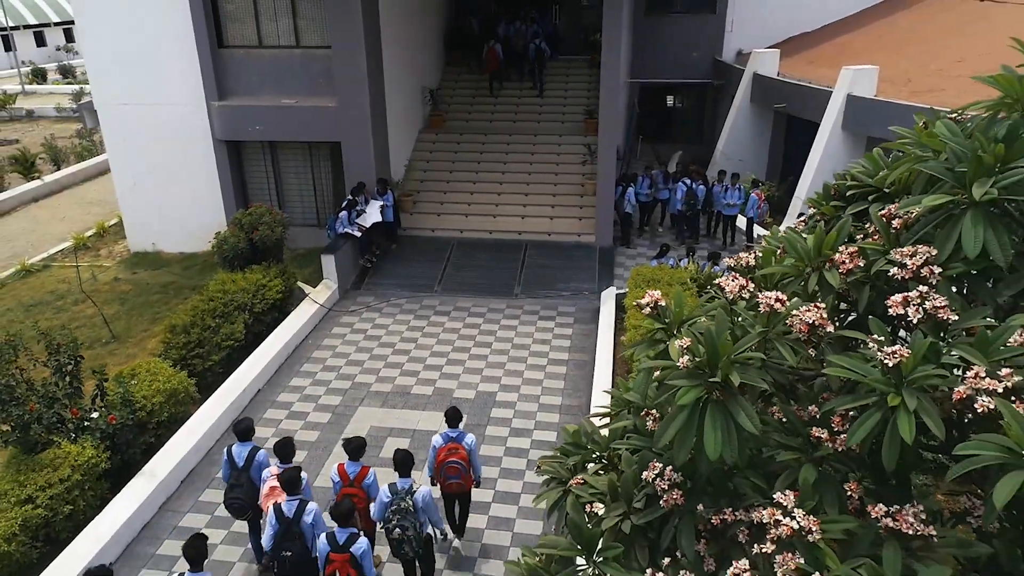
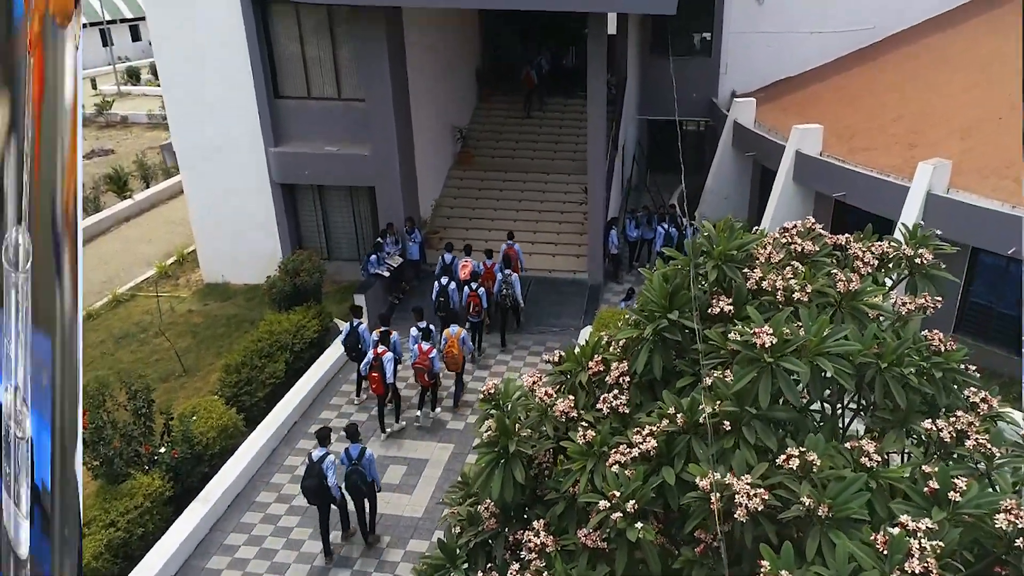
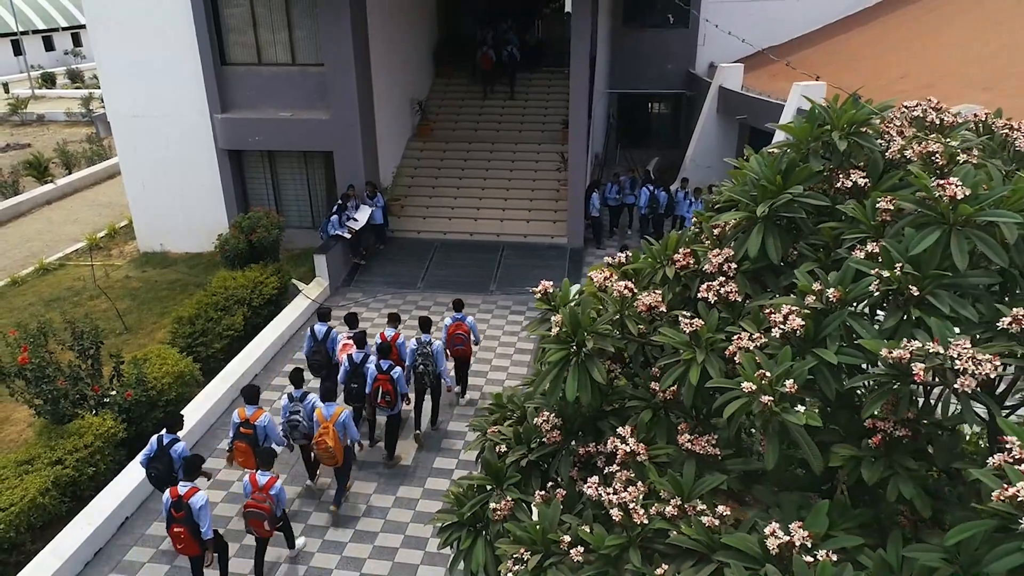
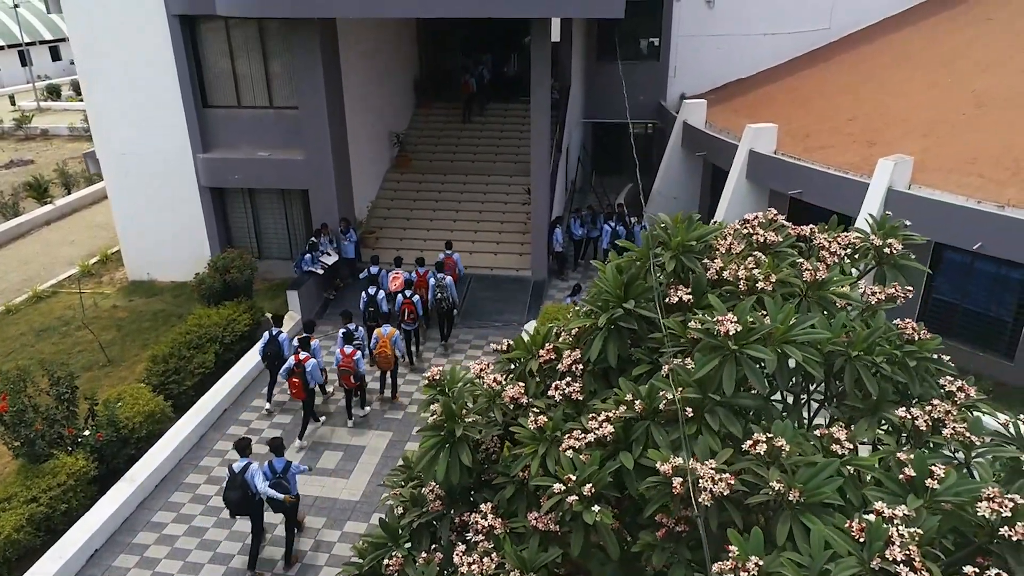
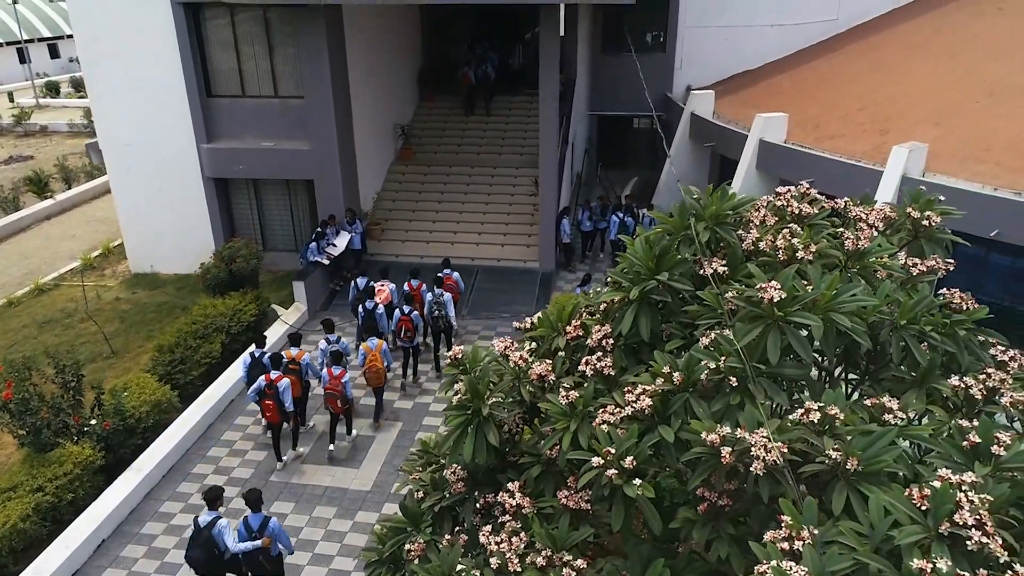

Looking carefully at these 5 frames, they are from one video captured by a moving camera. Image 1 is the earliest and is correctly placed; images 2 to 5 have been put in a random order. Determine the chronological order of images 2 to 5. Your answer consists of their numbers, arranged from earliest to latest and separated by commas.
3, 5, 4, 2
